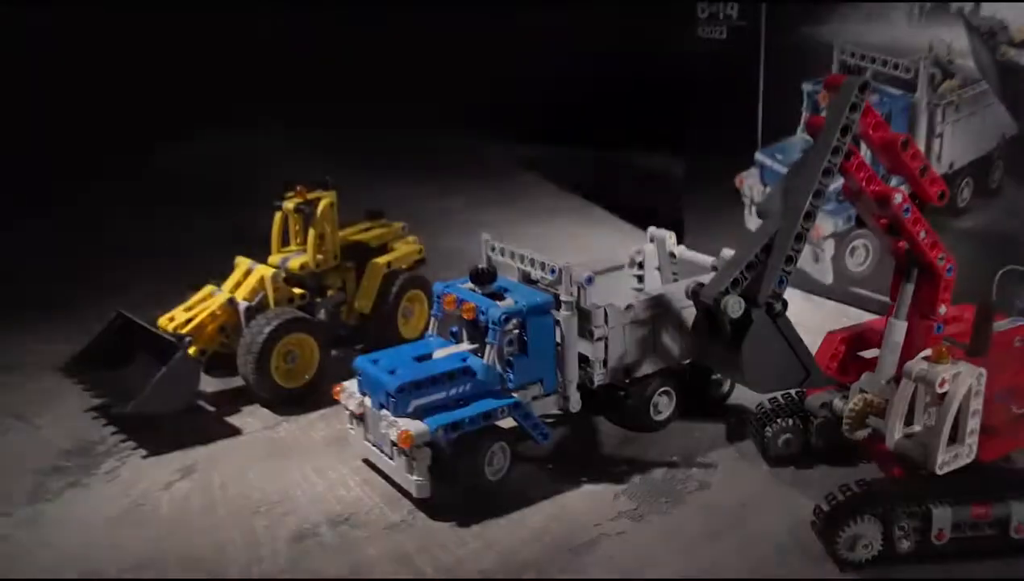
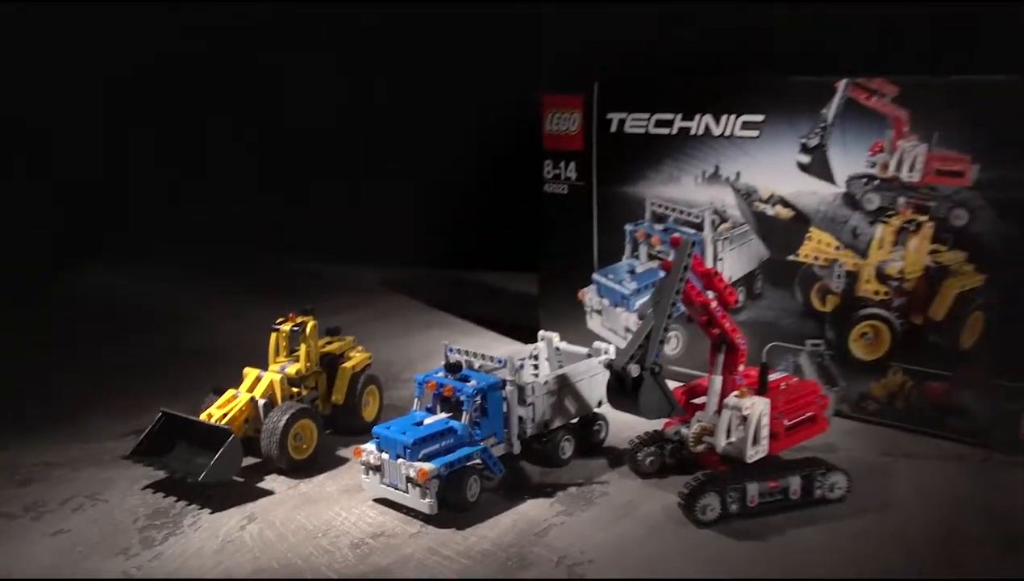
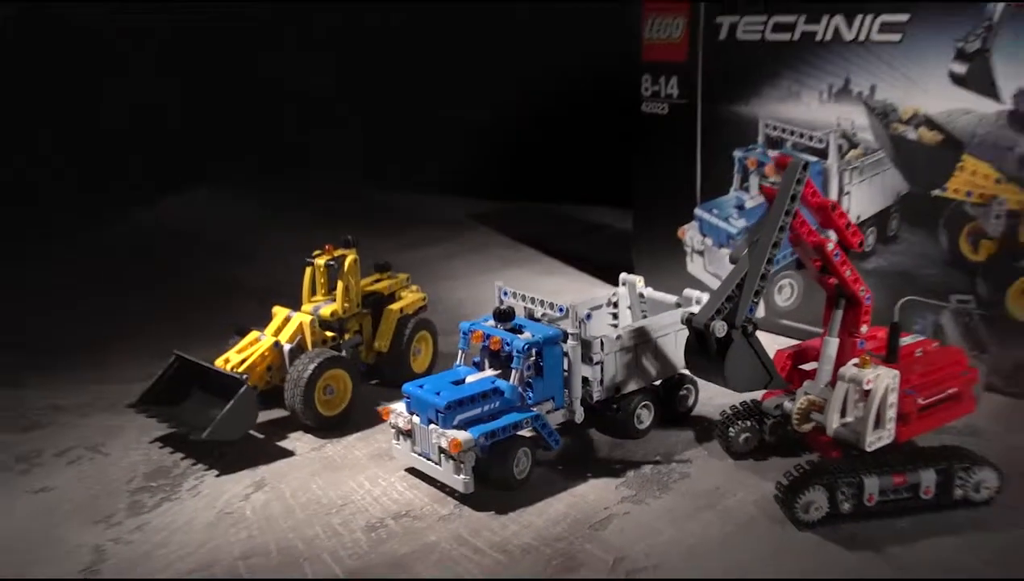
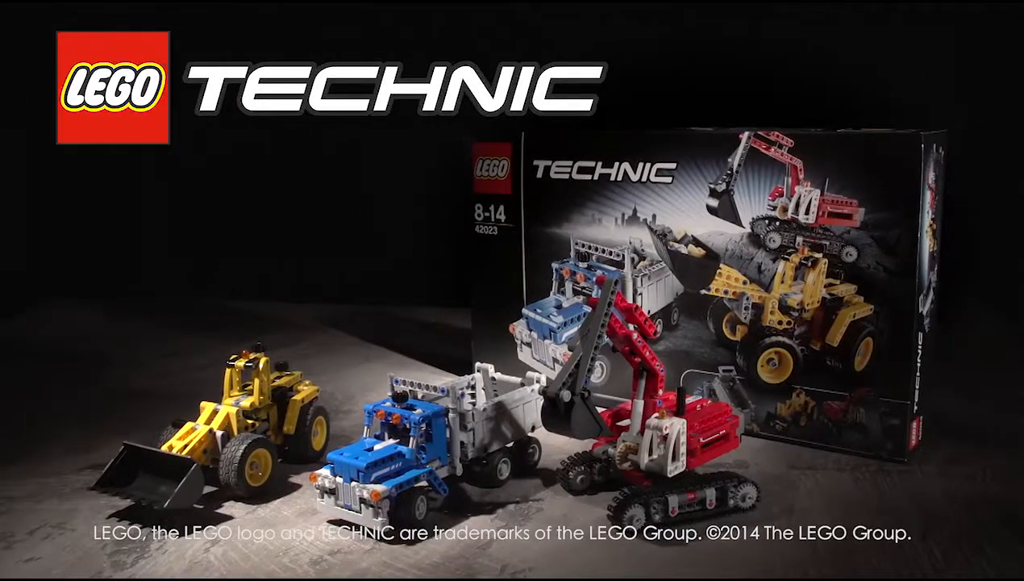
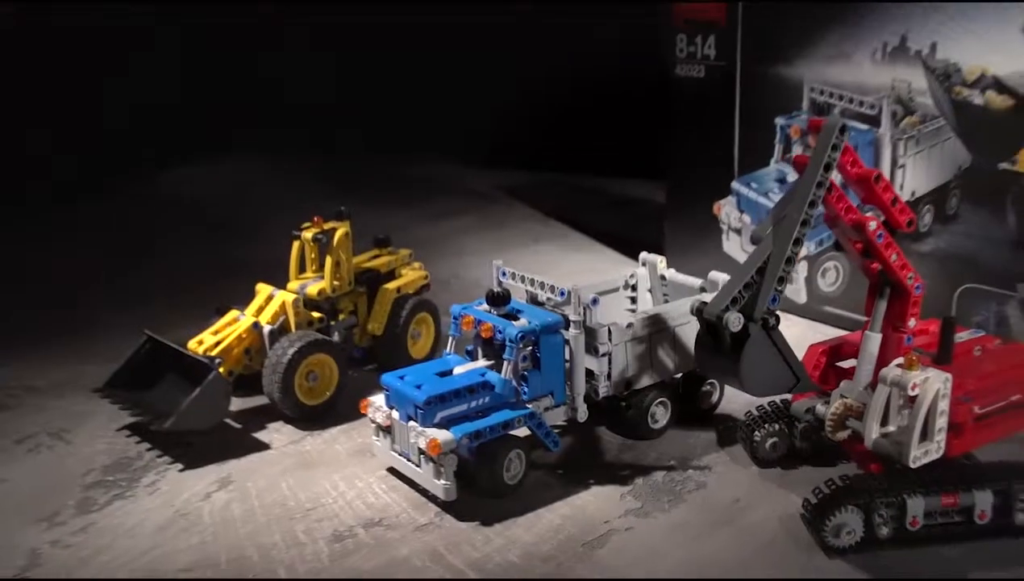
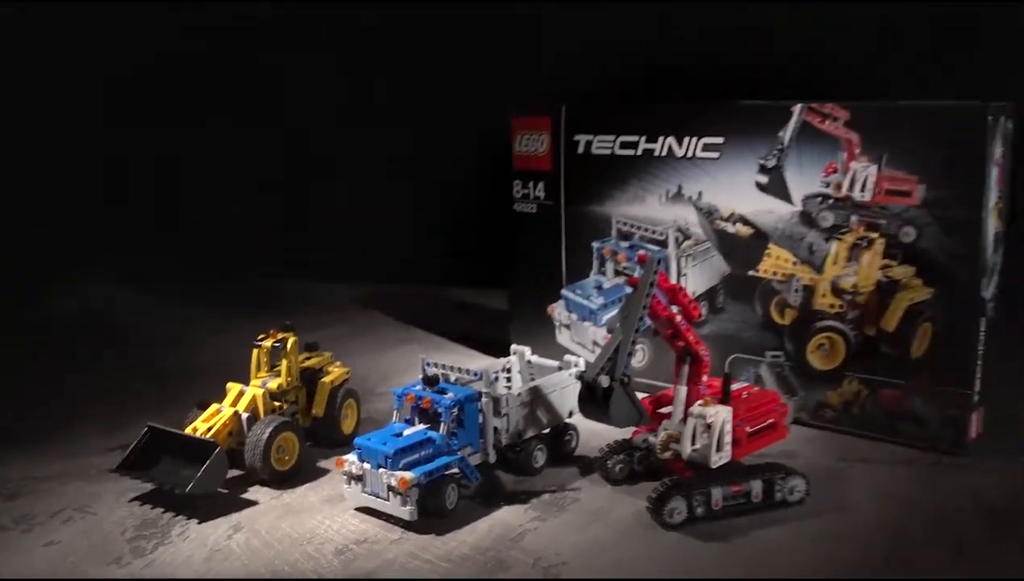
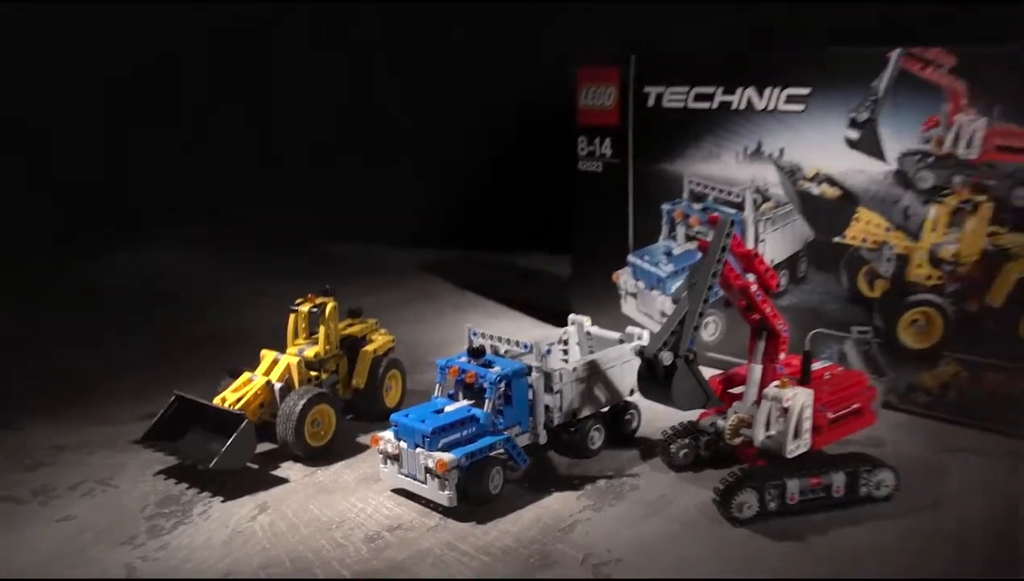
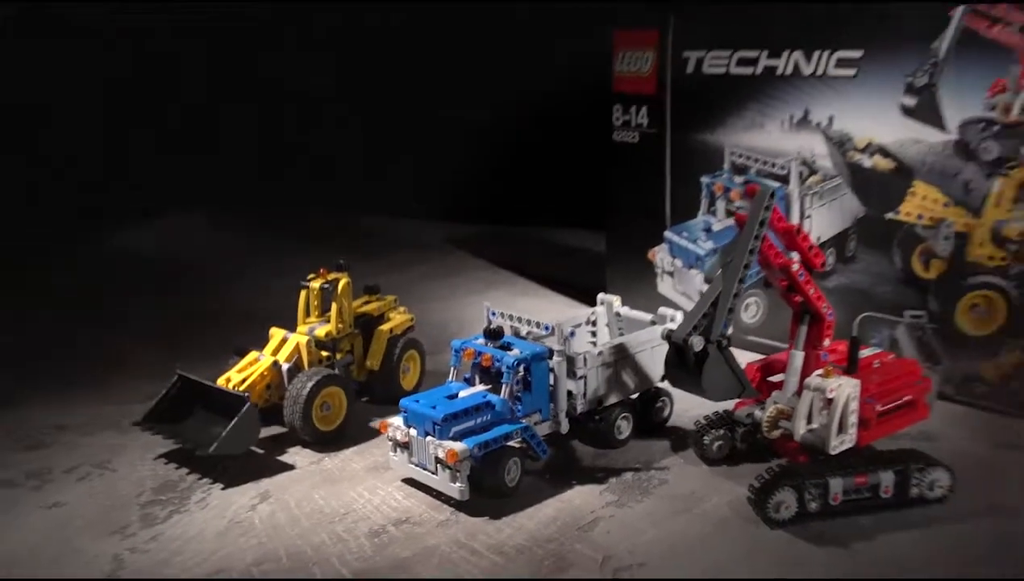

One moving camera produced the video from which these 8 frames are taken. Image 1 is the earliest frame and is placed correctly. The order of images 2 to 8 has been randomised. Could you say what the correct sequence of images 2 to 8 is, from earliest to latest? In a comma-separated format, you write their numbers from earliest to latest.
5, 3, 8, 7, 2, 6, 4
